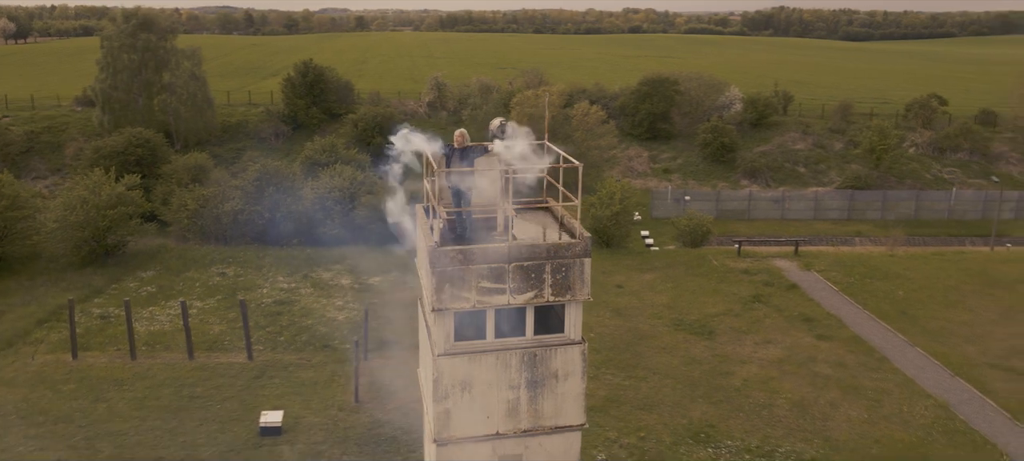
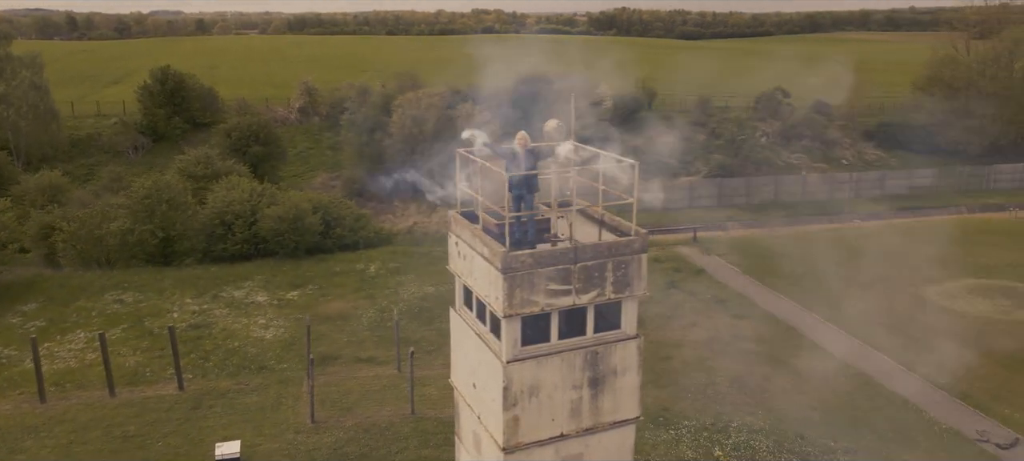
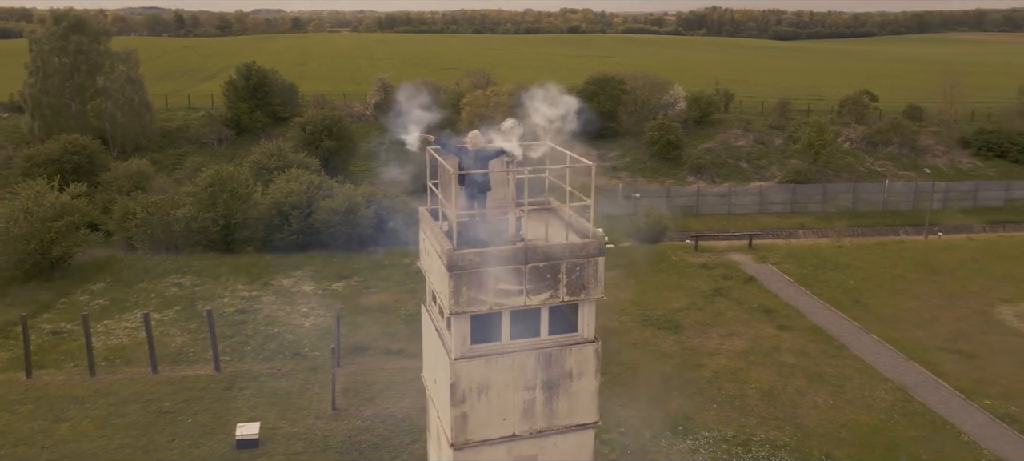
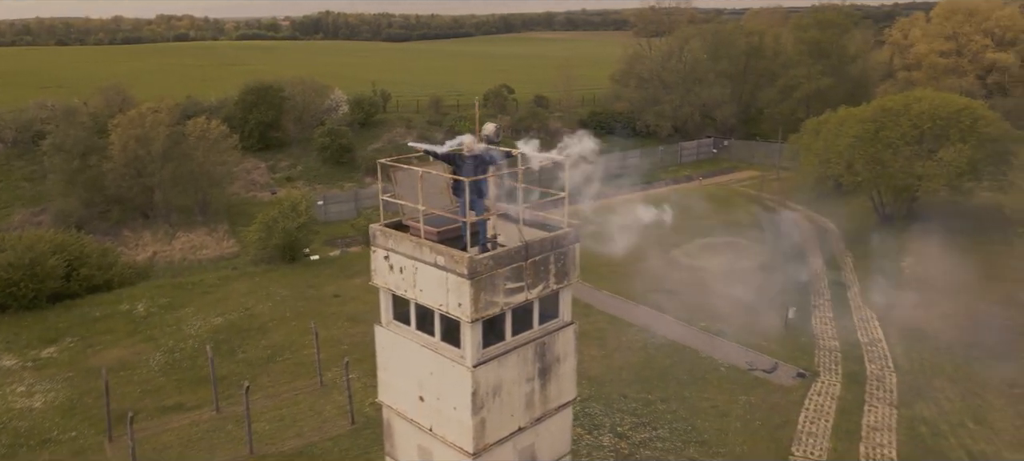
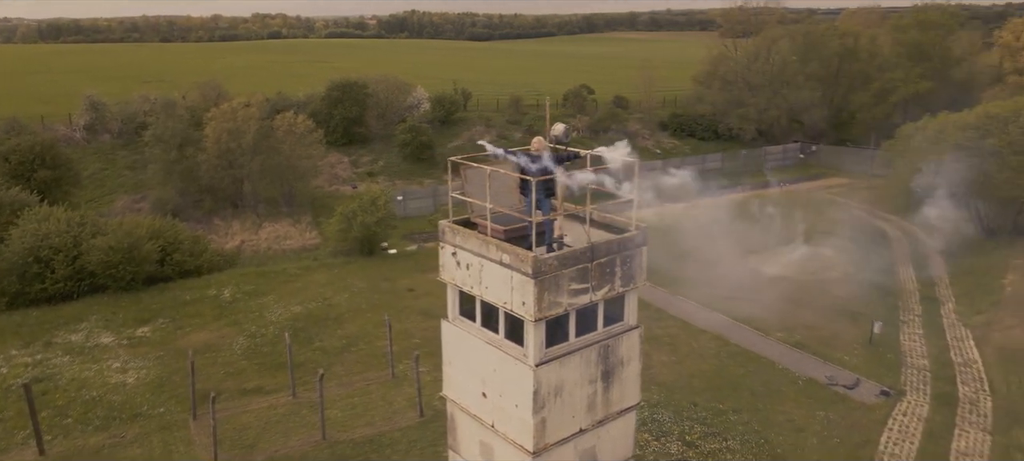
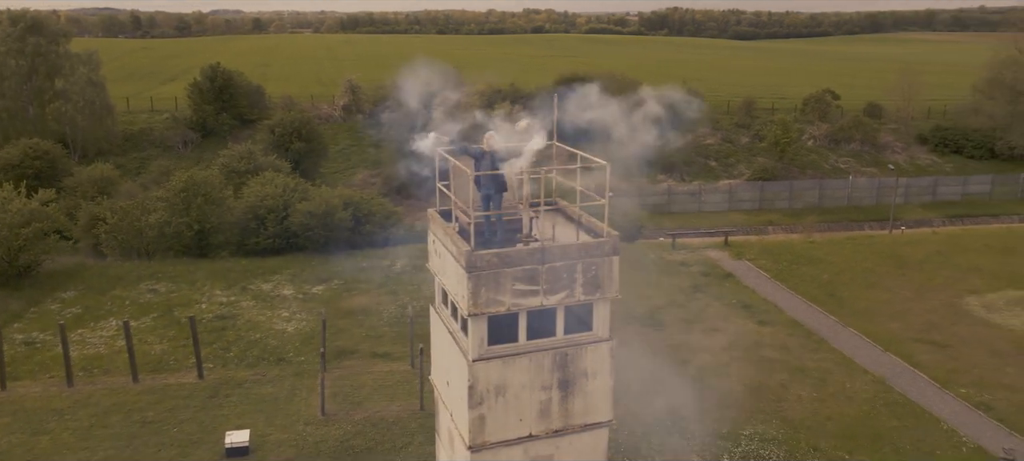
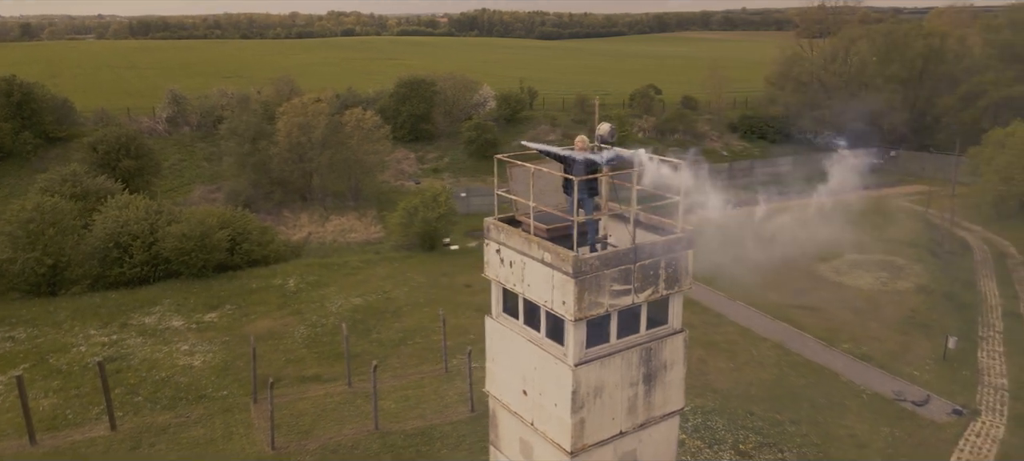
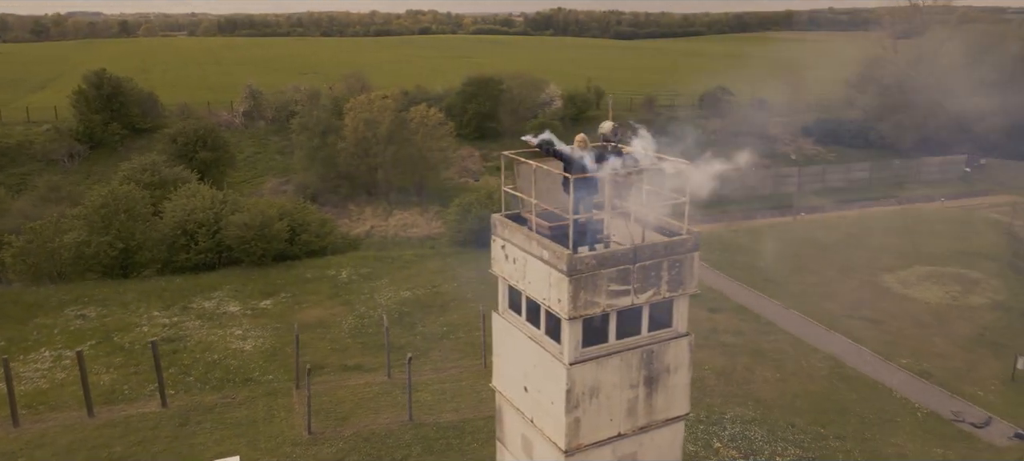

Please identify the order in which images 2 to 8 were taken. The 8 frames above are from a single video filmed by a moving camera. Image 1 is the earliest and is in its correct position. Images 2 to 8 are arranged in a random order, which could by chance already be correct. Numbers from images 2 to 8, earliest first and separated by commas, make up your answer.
3, 6, 2, 8, 7, 5, 4
